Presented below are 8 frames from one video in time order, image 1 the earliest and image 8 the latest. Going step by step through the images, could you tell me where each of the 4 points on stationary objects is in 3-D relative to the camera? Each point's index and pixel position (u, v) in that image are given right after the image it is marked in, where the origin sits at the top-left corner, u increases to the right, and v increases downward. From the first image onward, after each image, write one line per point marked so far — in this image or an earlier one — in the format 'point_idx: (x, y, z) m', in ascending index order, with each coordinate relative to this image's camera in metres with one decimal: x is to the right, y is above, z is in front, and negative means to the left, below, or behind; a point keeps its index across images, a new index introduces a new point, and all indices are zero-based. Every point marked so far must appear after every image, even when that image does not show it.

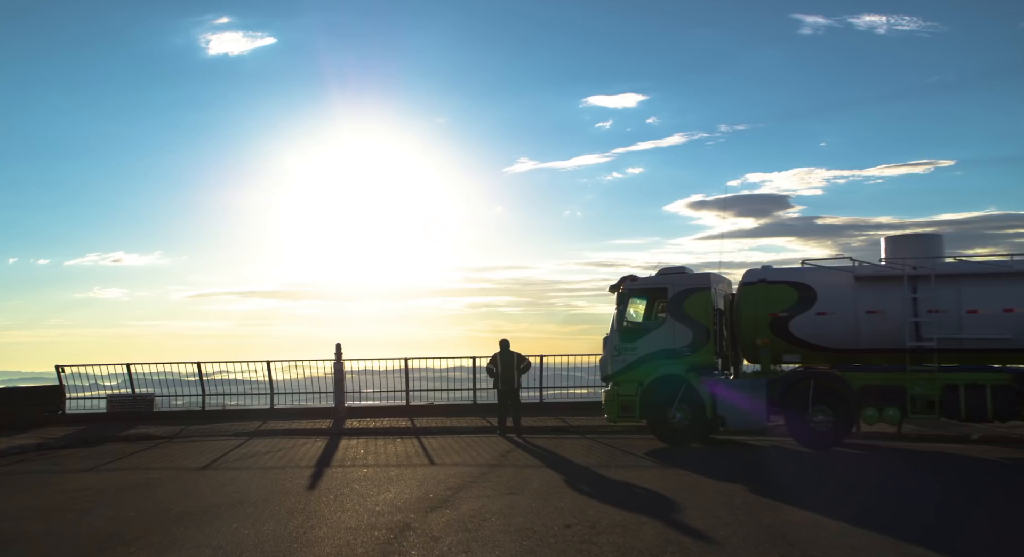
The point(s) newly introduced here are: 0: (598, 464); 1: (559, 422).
0: (+1.2, -2.7, +11.3) m
1: (+1.0, -3.0, +16.4) m
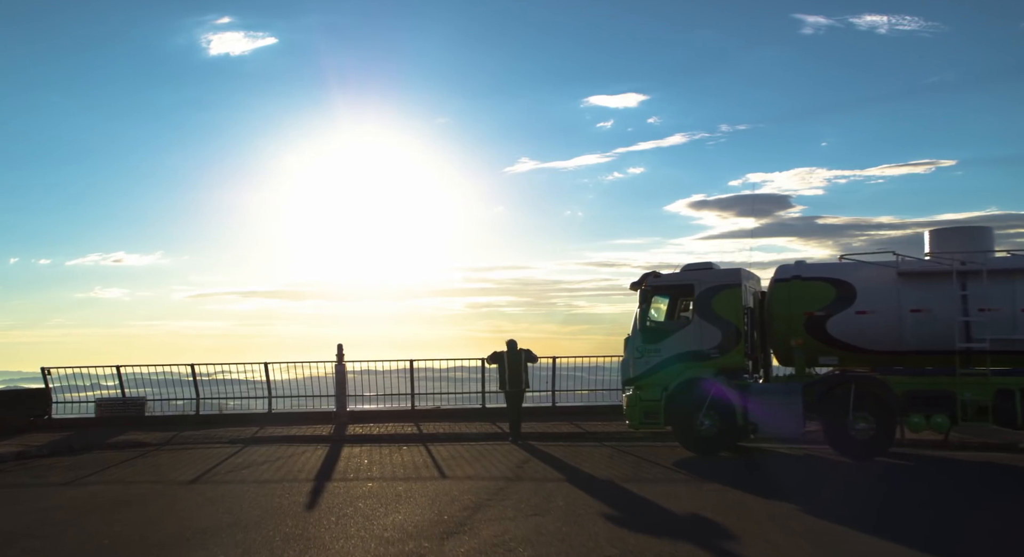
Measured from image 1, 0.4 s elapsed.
0: (+1.5, -2.7, +10.4) m
1: (+1.2, -2.9, +15.4) m
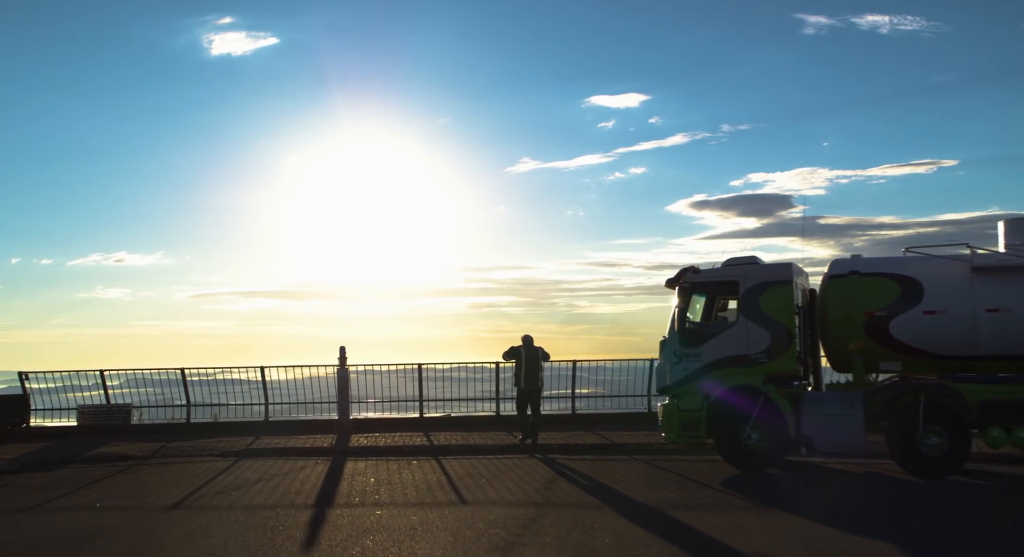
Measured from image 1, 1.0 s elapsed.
0: (+1.8, -2.6, +9.0) m
1: (+1.6, -2.9, +14.1) m
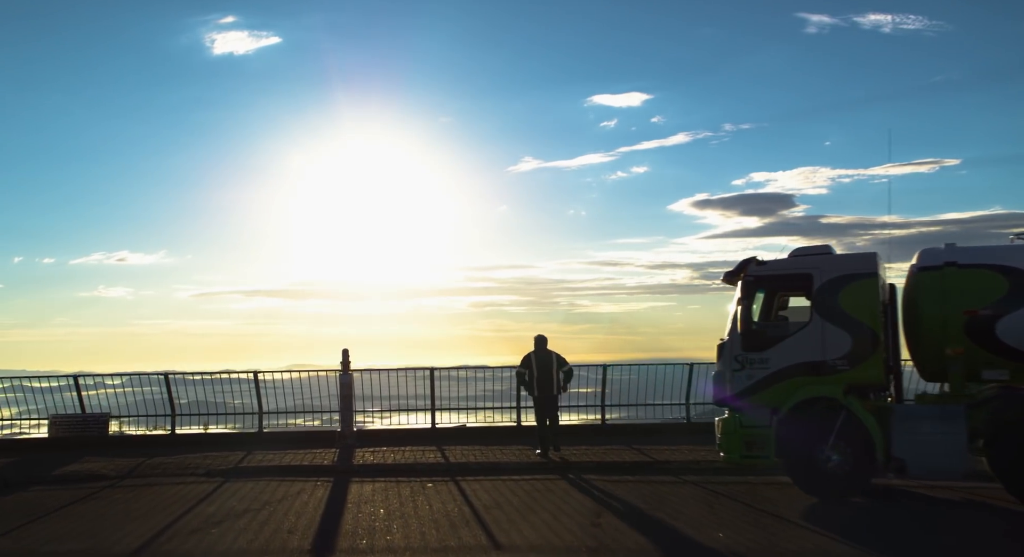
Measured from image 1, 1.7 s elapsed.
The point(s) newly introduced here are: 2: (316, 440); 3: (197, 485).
0: (+2.2, -2.5, +7.3) m
1: (+2.0, -2.8, +12.3) m
2: (-3.7, -3.0, +14.6) m
3: (-4.5, -2.9, +11.1) m
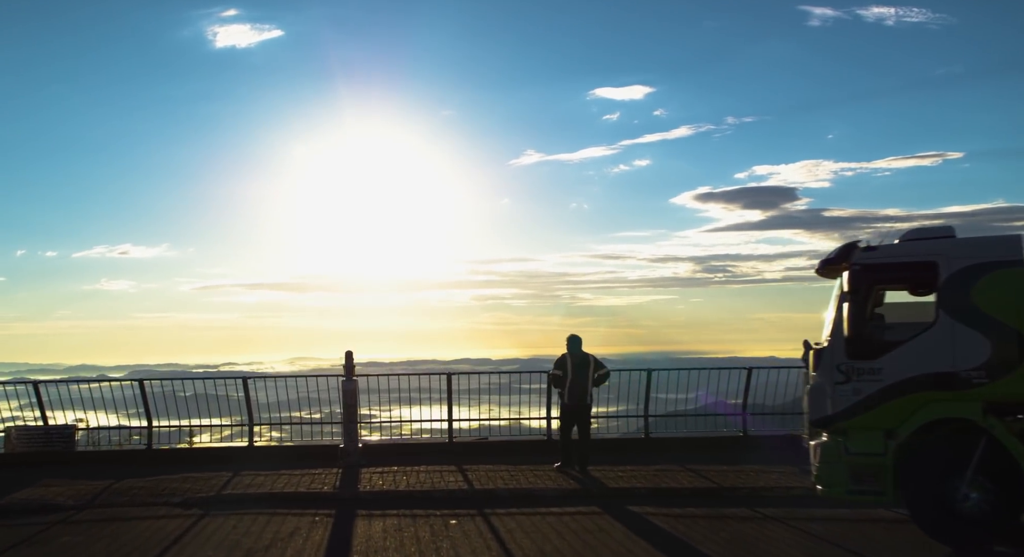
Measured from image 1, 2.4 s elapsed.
0: (+2.7, -2.4, +5.3) m
1: (+2.5, -2.7, +10.3) m
2: (-3.2, -2.9, +12.6) m
3: (-4.1, -2.8, +9.1) m
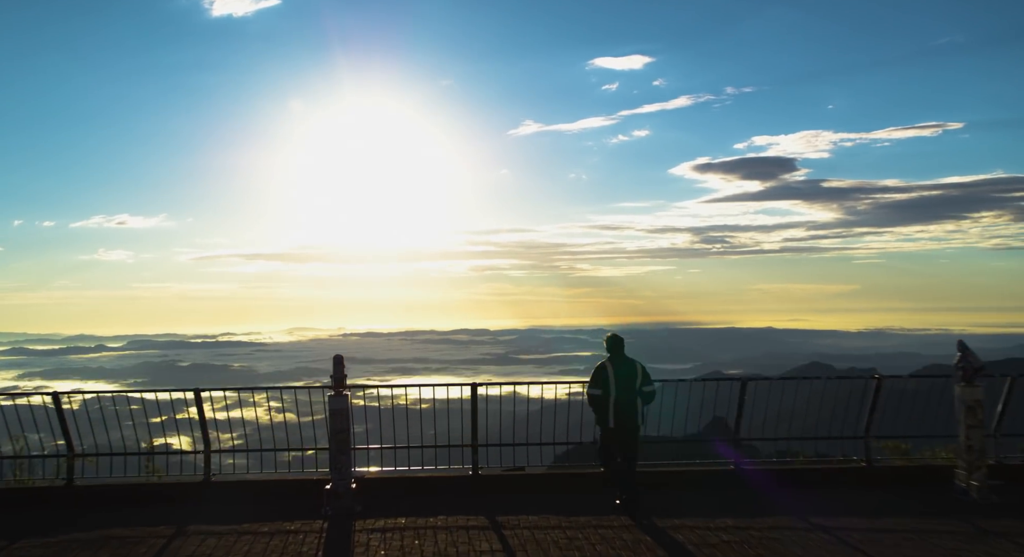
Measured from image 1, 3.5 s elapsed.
0: (+3.3, -2.4, +2.0) m
1: (+3.1, -2.5, +7.1) m
2: (-2.6, -2.6, +9.3) m
3: (-3.5, -2.7, +5.9) m
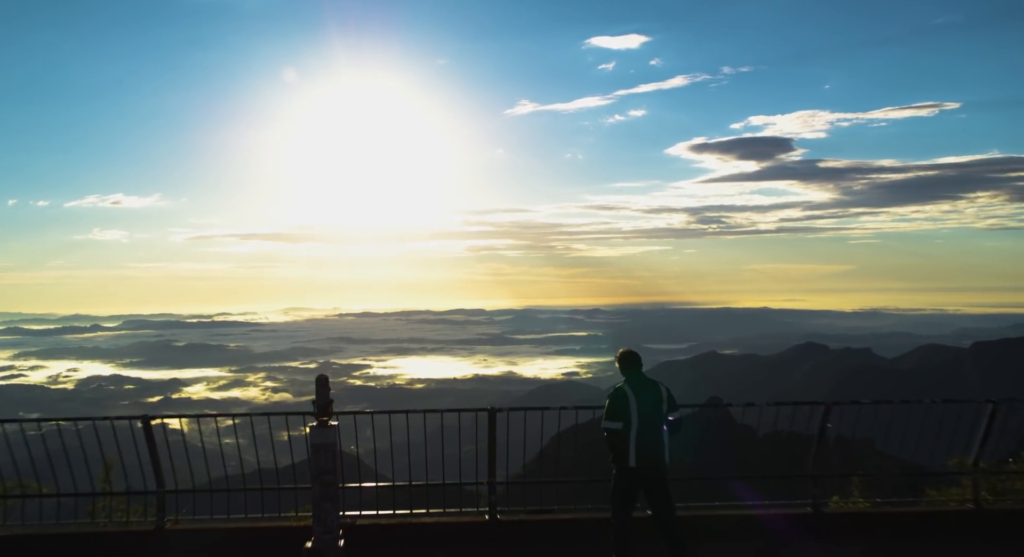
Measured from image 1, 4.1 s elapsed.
0: (+3.1, -2.5, +3.2) m
1: (+2.9, -2.4, +8.3) m
2: (-2.8, -2.5, +10.5) m
3: (-3.7, -2.7, +7.1) m
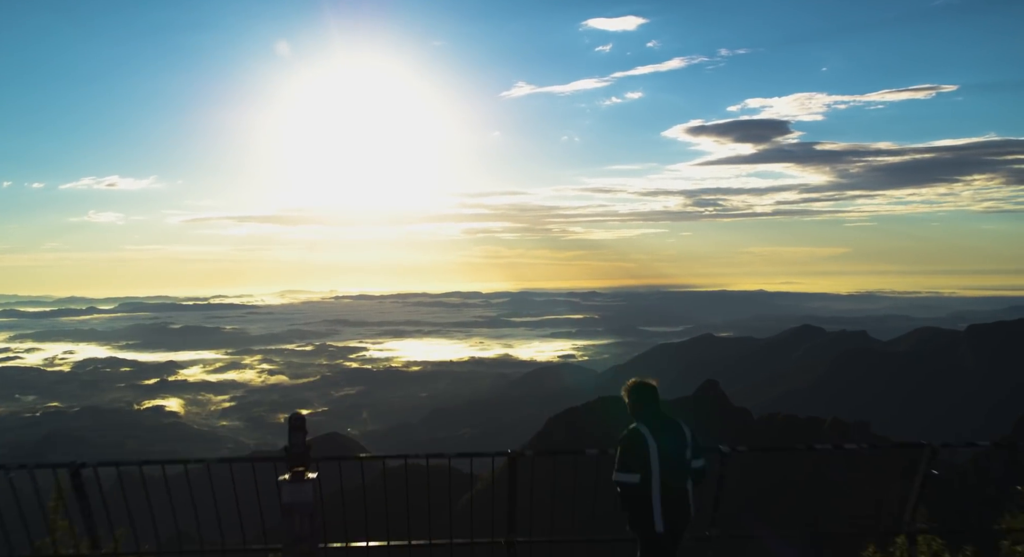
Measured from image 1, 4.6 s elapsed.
0: (+3.2, -2.4, +3.0) m
1: (+3.0, -2.2, +8.1) m
2: (-2.7, -2.2, +10.3) m
3: (-3.5, -2.4, +6.9) m
